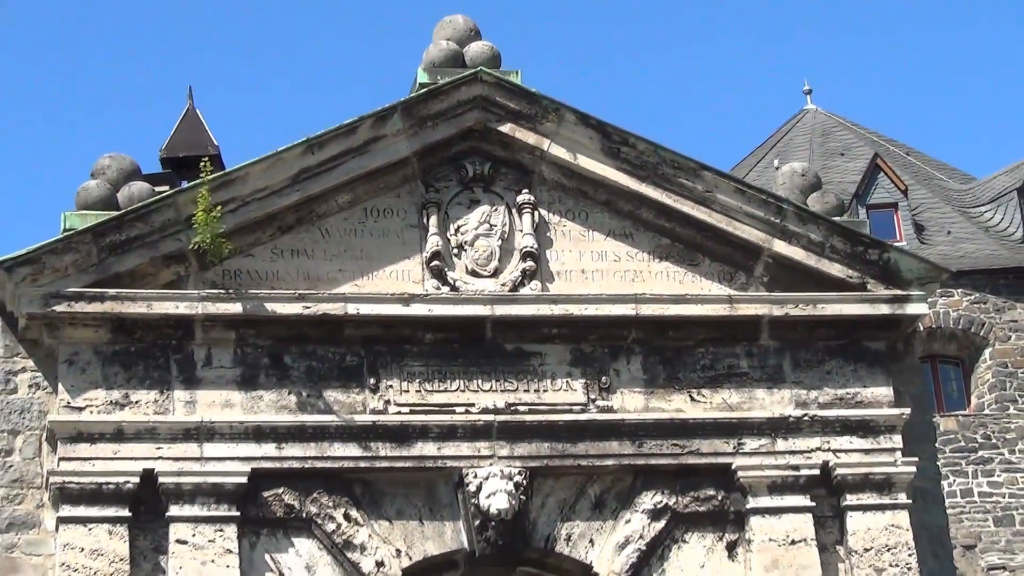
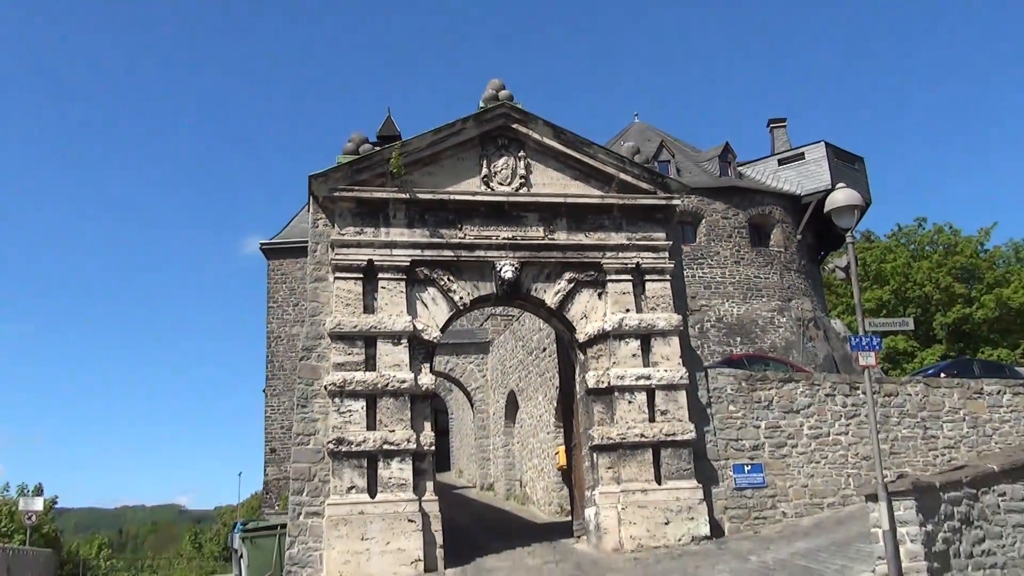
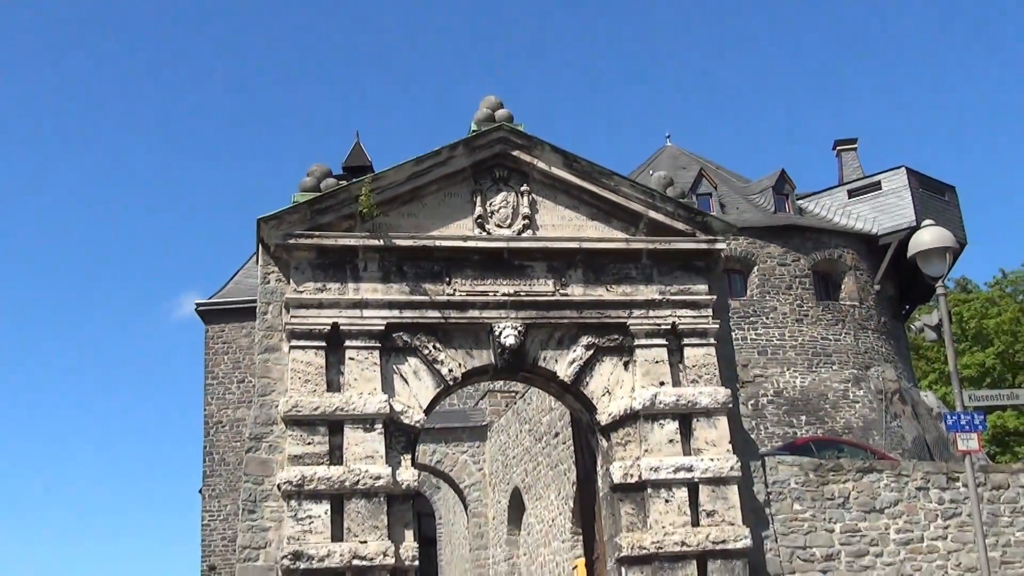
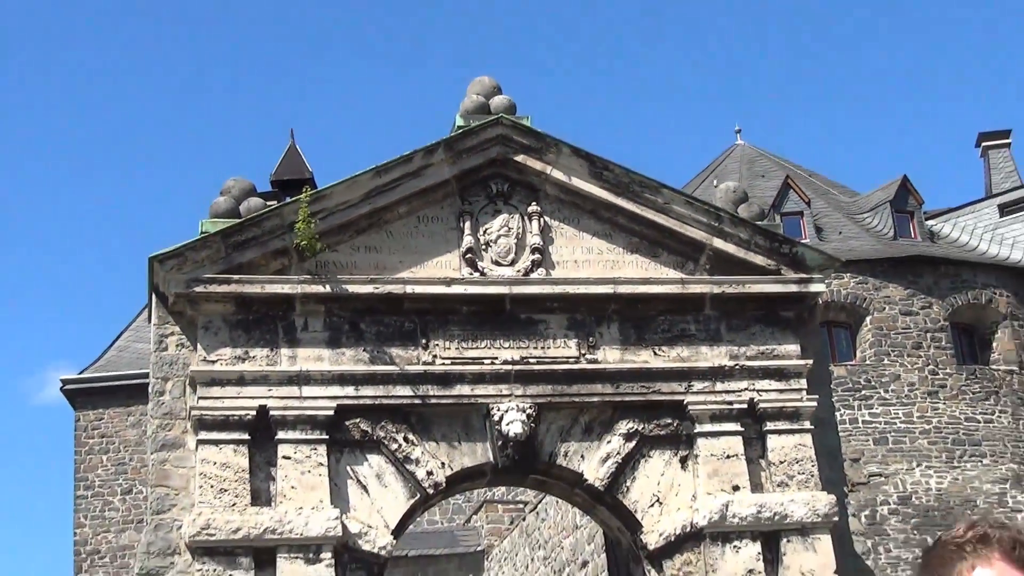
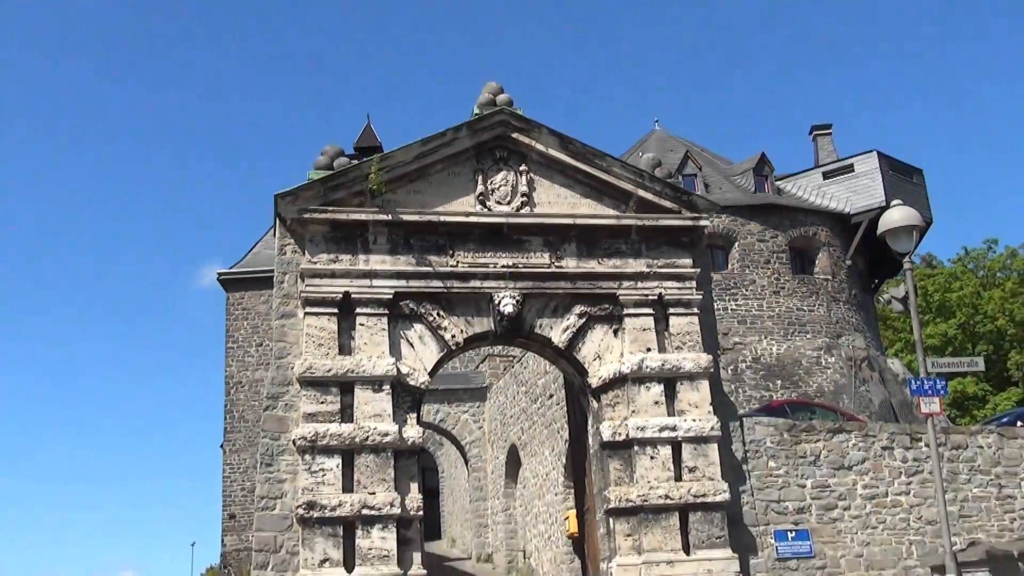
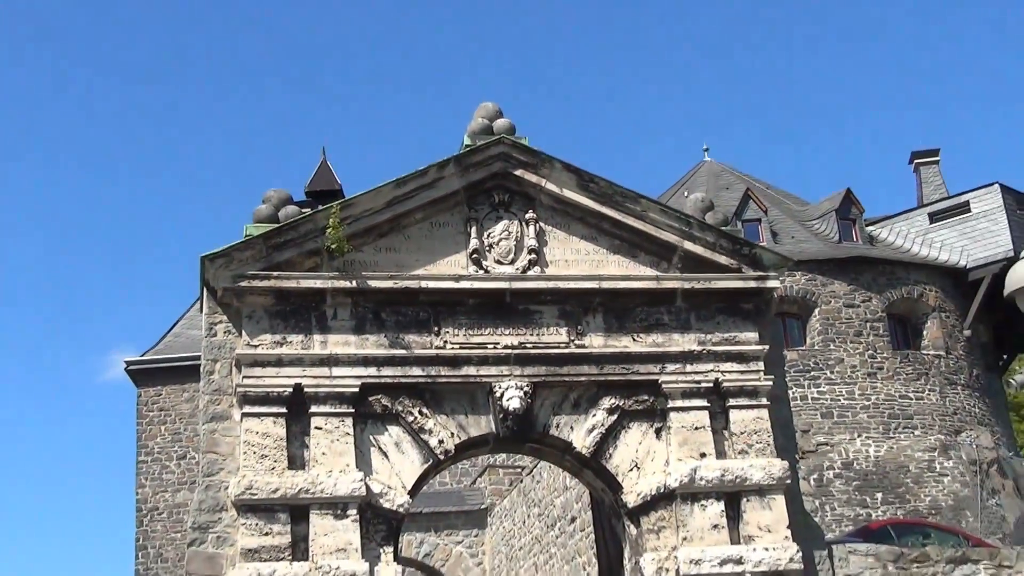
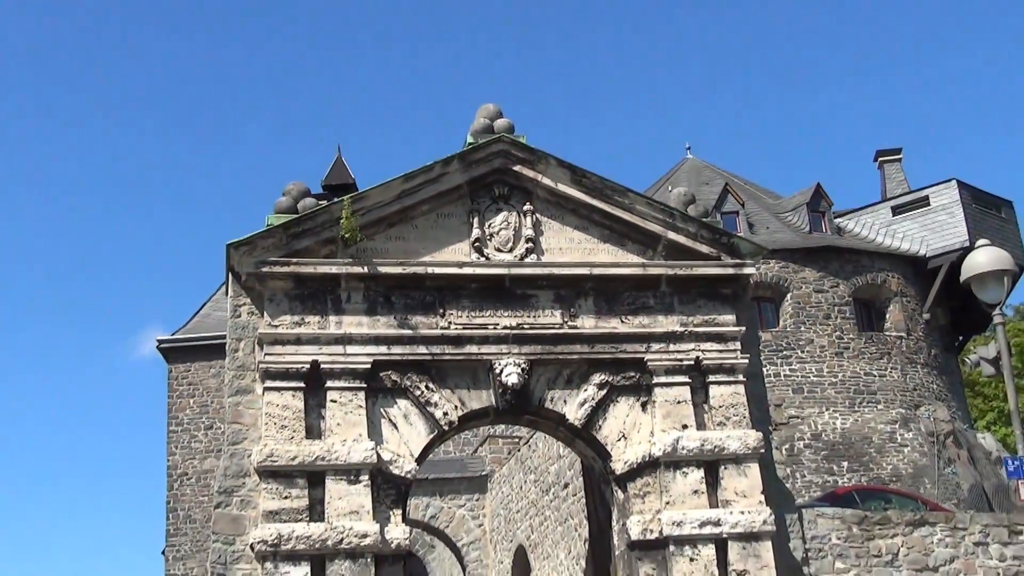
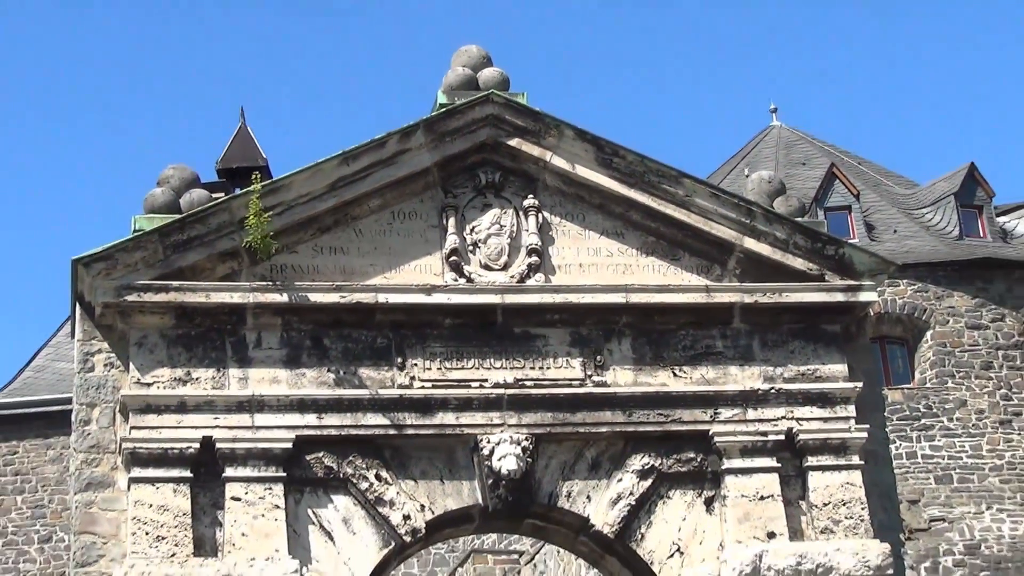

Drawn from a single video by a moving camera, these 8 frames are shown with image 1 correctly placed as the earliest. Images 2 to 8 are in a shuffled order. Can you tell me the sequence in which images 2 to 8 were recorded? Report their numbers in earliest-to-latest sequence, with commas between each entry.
8, 4, 6, 7, 3, 5, 2
